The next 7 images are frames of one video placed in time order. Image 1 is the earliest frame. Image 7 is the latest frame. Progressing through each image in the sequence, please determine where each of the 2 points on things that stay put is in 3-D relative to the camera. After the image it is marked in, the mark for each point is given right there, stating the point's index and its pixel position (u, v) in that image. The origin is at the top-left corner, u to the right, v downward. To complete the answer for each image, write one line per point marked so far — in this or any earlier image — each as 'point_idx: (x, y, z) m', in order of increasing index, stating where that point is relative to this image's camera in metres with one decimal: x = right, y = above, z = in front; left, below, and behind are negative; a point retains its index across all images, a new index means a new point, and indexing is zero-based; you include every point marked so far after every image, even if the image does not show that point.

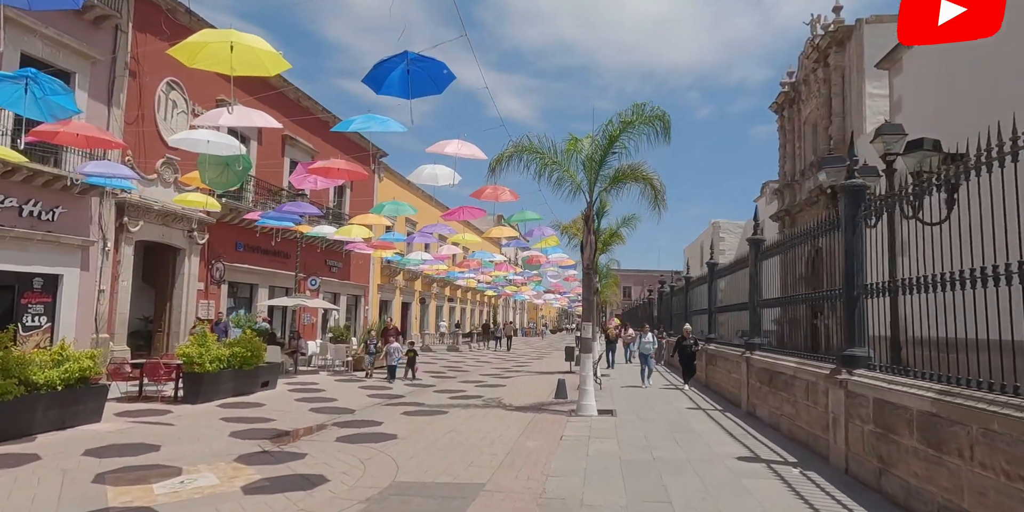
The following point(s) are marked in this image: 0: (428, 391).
0: (-2.1, -3.3, +15.8) m
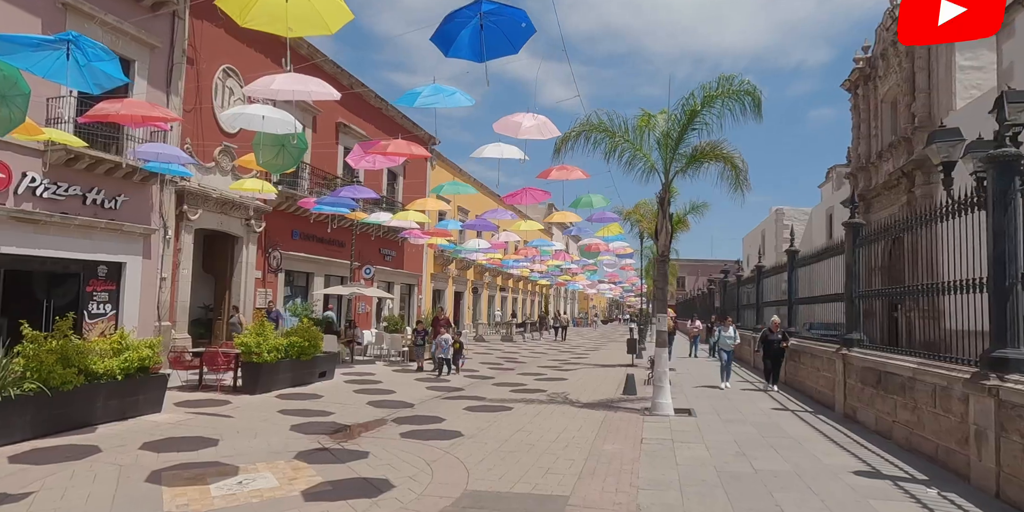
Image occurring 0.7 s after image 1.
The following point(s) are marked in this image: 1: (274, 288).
0: (-0.6, -3.0, +15.2) m
1: (-7.3, -1.0, +19.7) m
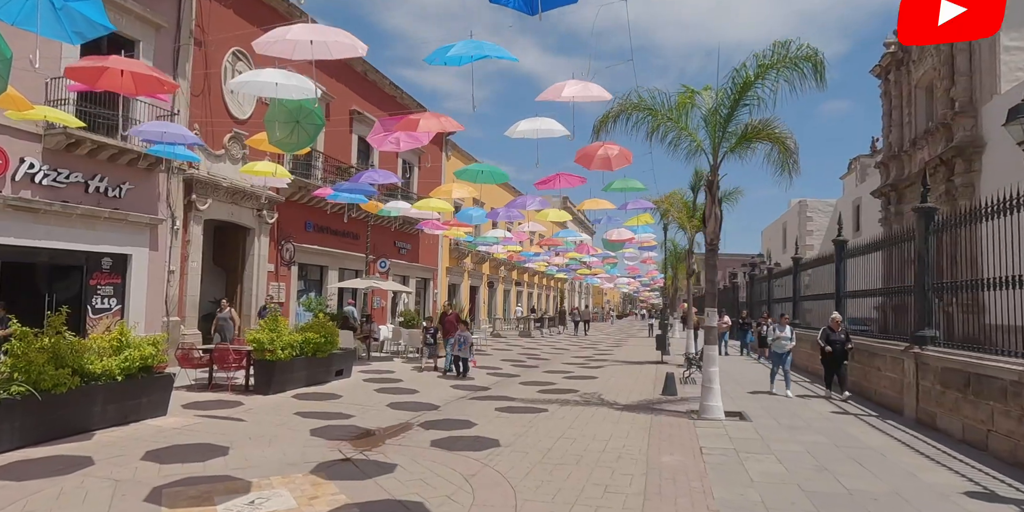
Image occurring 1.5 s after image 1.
0: (0.0, -2.8, +14.3) m
1: (-6.6, -0.8, +18.9) m
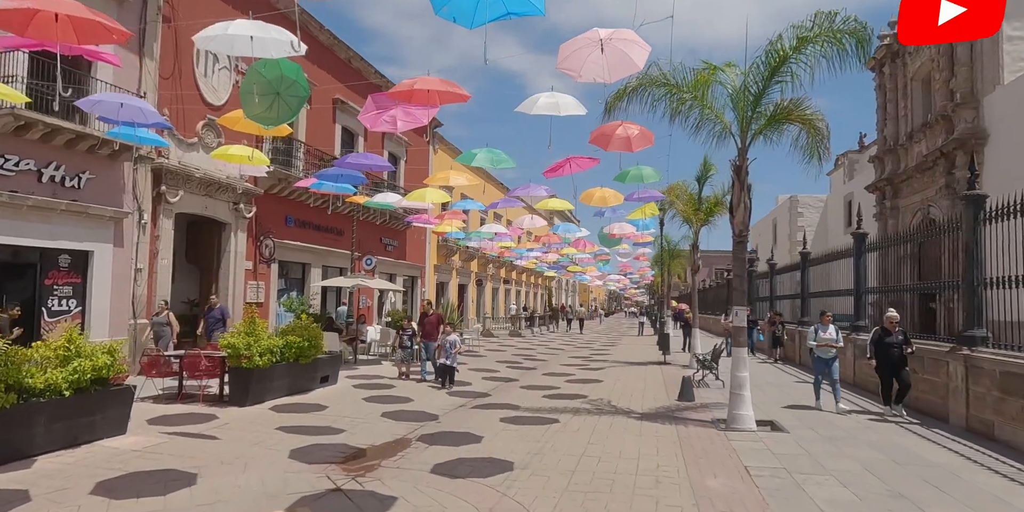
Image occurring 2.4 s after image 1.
0: (0.0, -2.7, +13.3) m
1: (-6.7, -0.7, +17.7) m
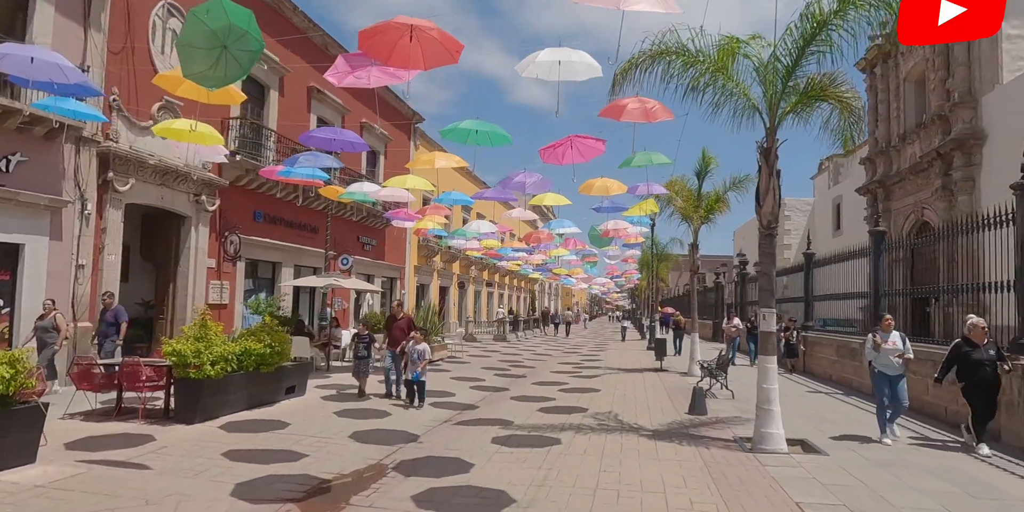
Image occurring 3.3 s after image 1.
0: (-0.2, -2.6, +12.0) m
1: (-7.0, -0.6, +16.2) m
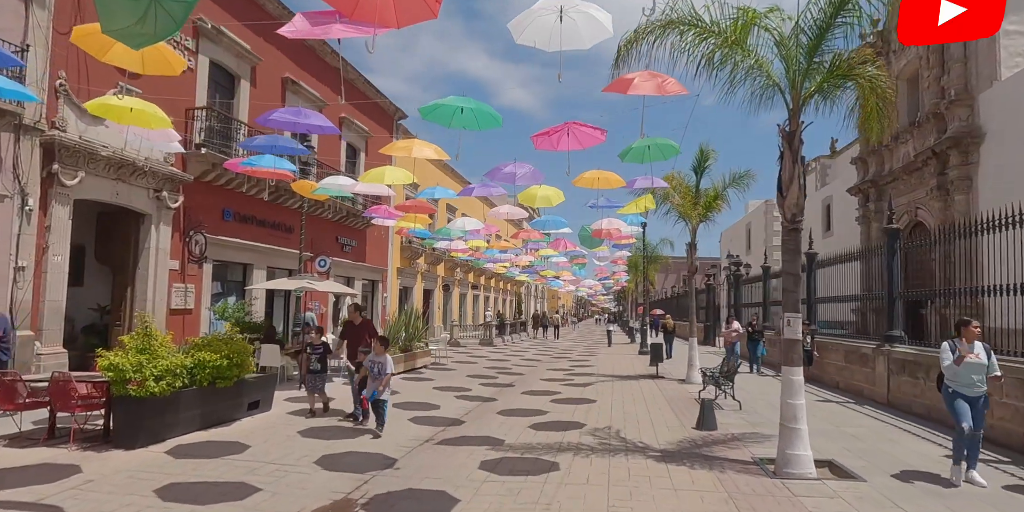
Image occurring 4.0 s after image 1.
0: (-0.4, -2.6, +11.0) m
1: (-7.3, -0.7, +15.0) m
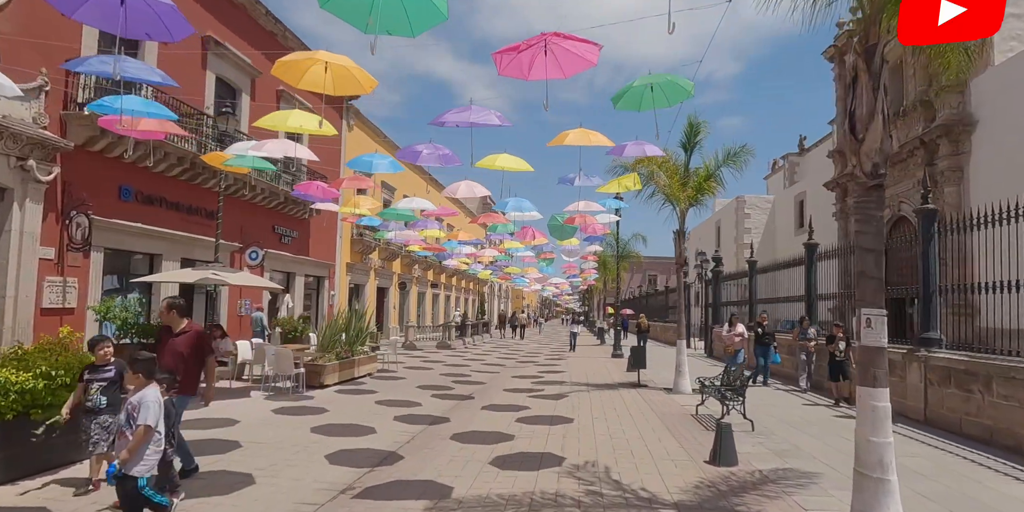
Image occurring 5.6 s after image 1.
0: (-0.9, -2.4, +8.6) m
1: (-8.1, -0.4, +12.2) m
